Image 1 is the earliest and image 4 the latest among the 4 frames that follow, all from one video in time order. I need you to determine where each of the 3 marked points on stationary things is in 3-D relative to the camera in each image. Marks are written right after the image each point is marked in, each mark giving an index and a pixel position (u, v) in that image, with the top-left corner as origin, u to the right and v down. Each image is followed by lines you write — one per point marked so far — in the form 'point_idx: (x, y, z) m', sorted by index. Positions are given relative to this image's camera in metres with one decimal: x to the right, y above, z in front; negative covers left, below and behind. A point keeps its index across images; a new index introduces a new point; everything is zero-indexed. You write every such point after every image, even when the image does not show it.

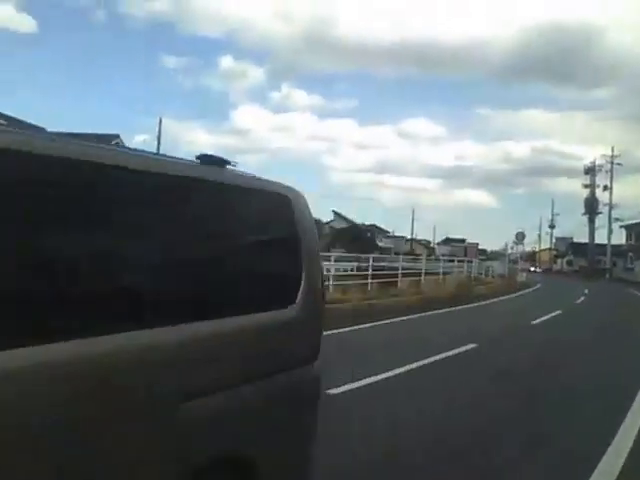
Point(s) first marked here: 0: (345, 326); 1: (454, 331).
0: (+0.3, -1.4, +12.4) m
1: (+2.0, -1.5, +13.0) m
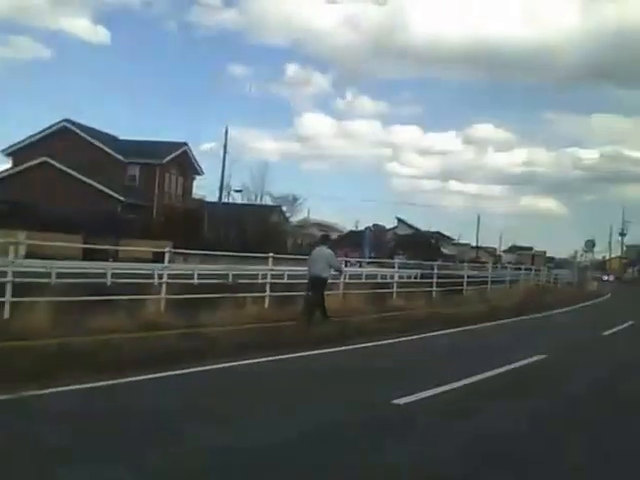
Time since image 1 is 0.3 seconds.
0: (+1.3, -1.5, +12.3) m
1: (+3.0, -1.6, +12.8) m
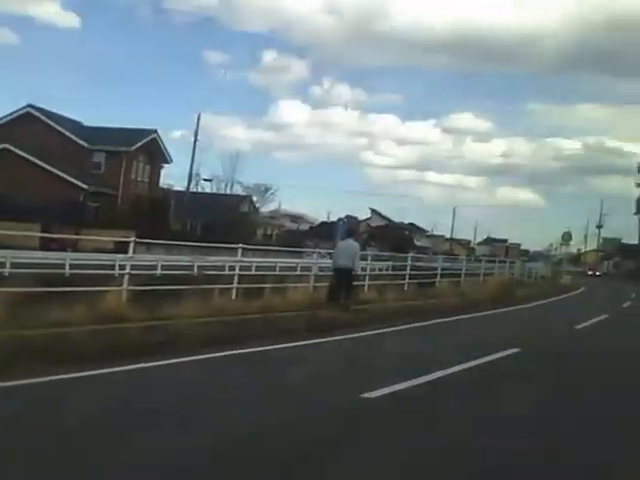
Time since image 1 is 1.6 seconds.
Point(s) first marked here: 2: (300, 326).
0: (+0.8, -1.3, +12.1) m
1: (+2.5, -1.5, +12.6) m
2: (-0.3, -1.3, +12.0) m
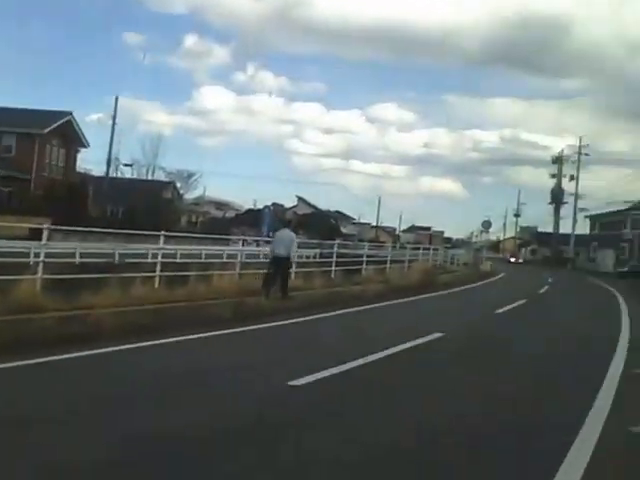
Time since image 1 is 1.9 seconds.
0: (-0.3, -1.2, +12.1) m
1: (+1.4, -1.3, +12.8) m
2: (-1.4, -1.1, +11.8) m
